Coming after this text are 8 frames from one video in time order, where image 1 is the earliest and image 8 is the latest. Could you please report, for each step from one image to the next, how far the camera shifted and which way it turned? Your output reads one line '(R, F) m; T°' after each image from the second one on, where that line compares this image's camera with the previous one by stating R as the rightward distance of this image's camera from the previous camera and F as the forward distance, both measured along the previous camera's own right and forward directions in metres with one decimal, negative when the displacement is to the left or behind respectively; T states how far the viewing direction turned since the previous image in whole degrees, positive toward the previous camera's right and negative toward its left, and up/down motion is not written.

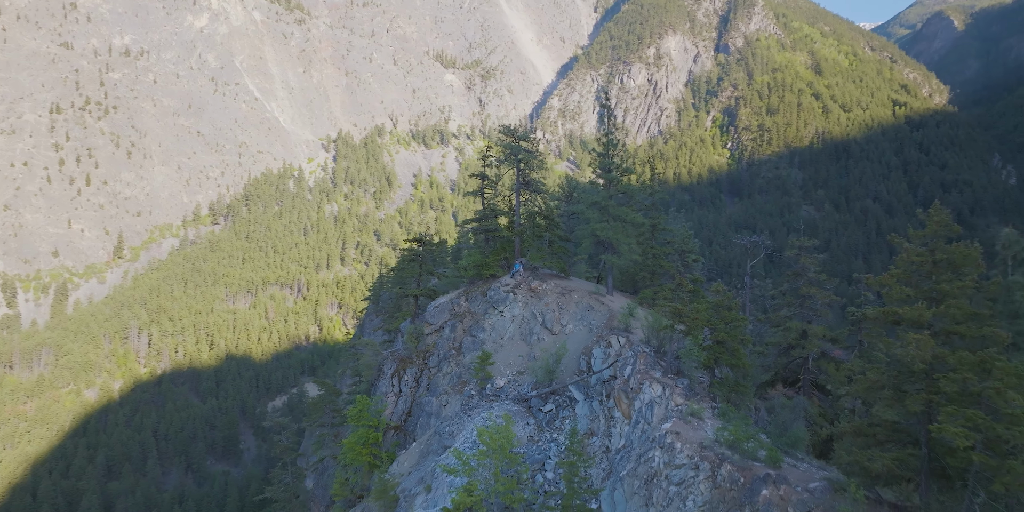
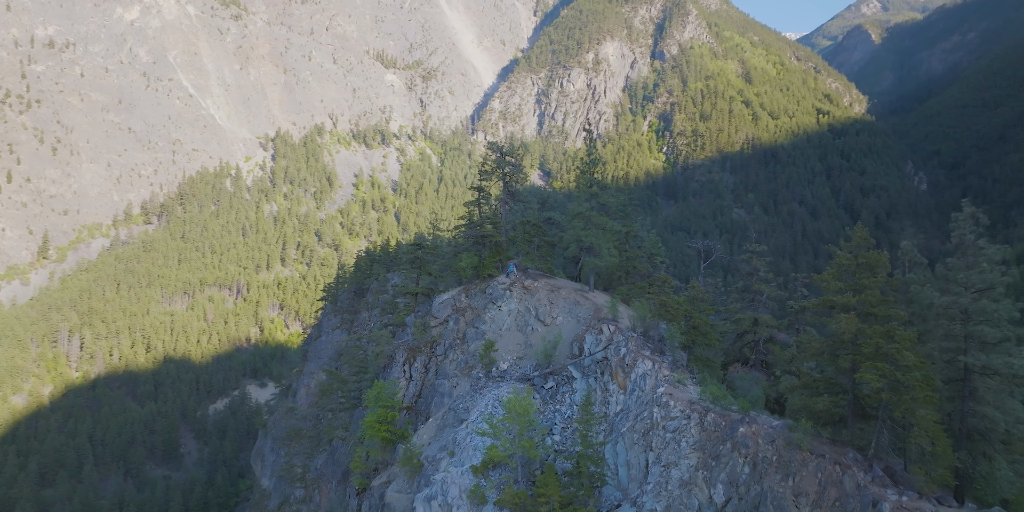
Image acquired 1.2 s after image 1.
(-2.3, -3.8) m; +5°
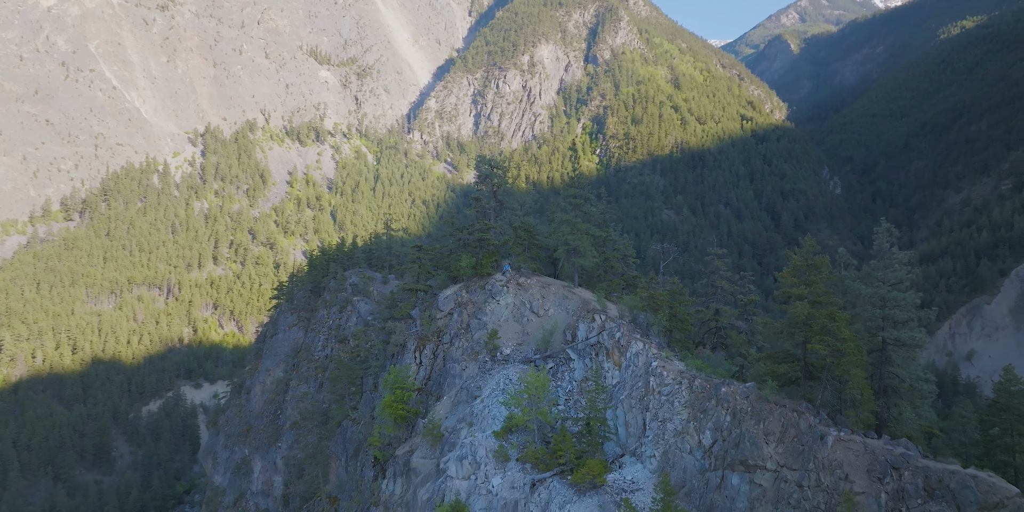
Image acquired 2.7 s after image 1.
(-3.0, -4.3) m; +6°
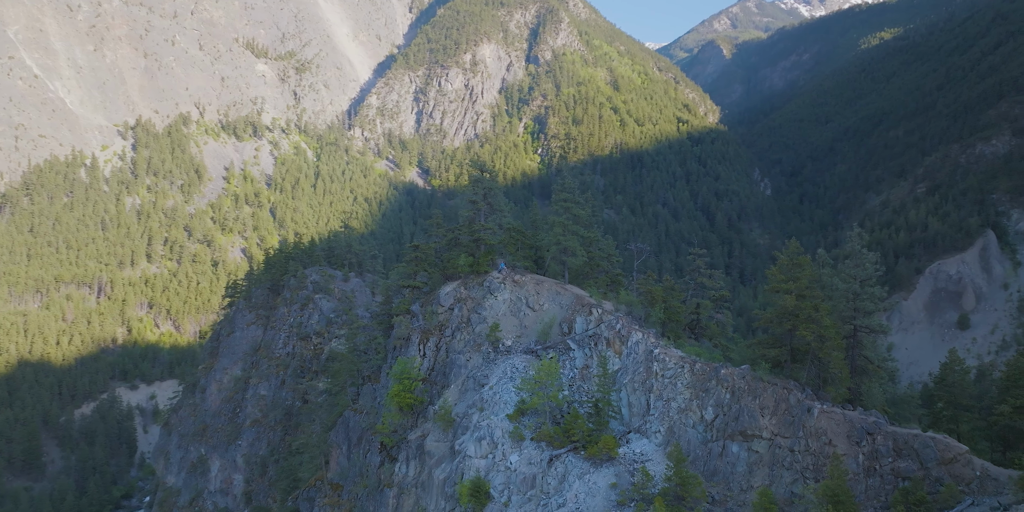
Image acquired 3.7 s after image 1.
(-2.9, -2.4) m; +5°
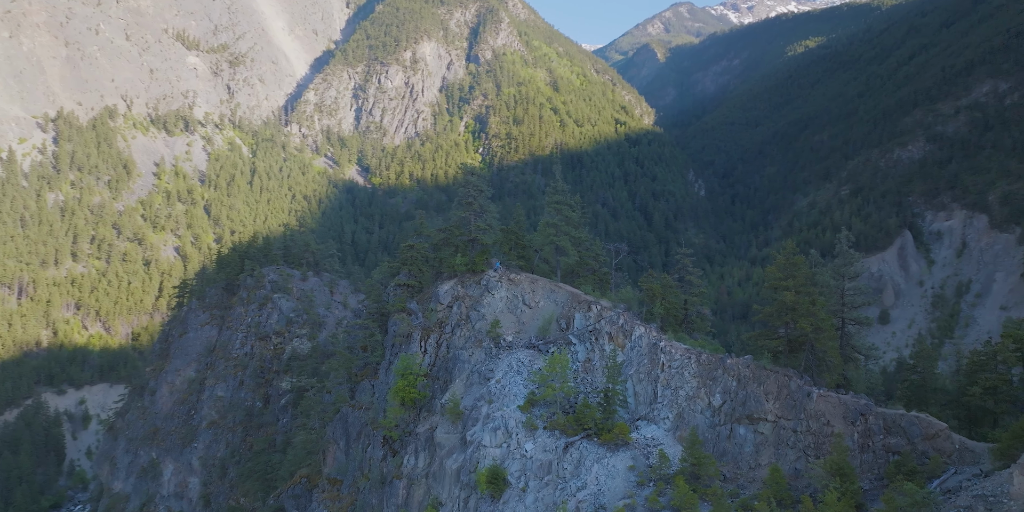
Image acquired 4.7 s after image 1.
(-3.1, -1.4) m; +5°
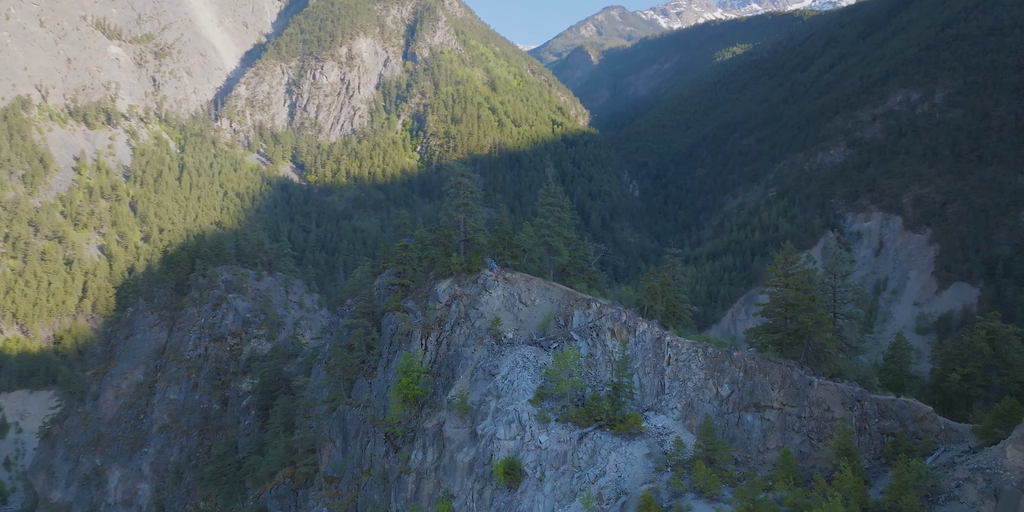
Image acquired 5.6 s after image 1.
(-3.4, -1.0) m; +5°
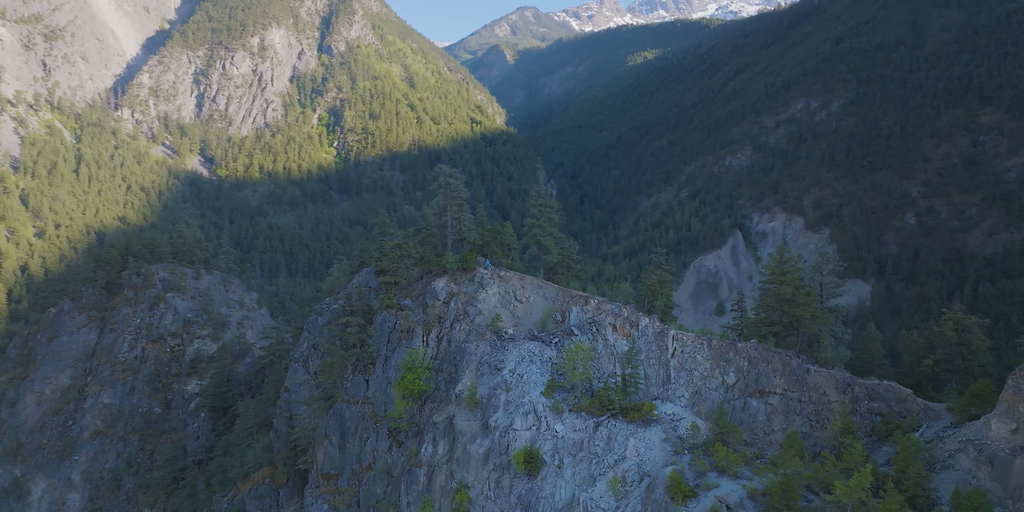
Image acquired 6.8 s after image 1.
(-4.6, -1.1) m; +7°
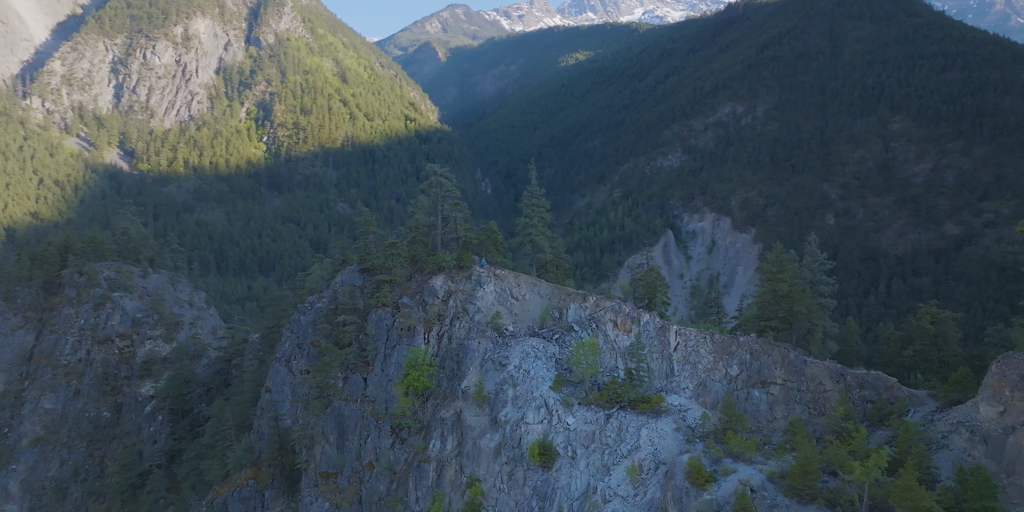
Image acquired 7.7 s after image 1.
(-3.8, -0.6) m; +6°
